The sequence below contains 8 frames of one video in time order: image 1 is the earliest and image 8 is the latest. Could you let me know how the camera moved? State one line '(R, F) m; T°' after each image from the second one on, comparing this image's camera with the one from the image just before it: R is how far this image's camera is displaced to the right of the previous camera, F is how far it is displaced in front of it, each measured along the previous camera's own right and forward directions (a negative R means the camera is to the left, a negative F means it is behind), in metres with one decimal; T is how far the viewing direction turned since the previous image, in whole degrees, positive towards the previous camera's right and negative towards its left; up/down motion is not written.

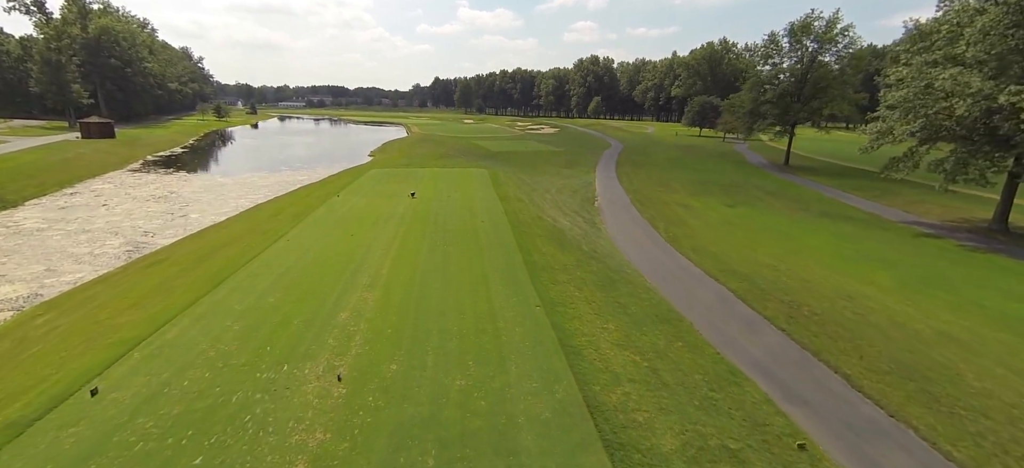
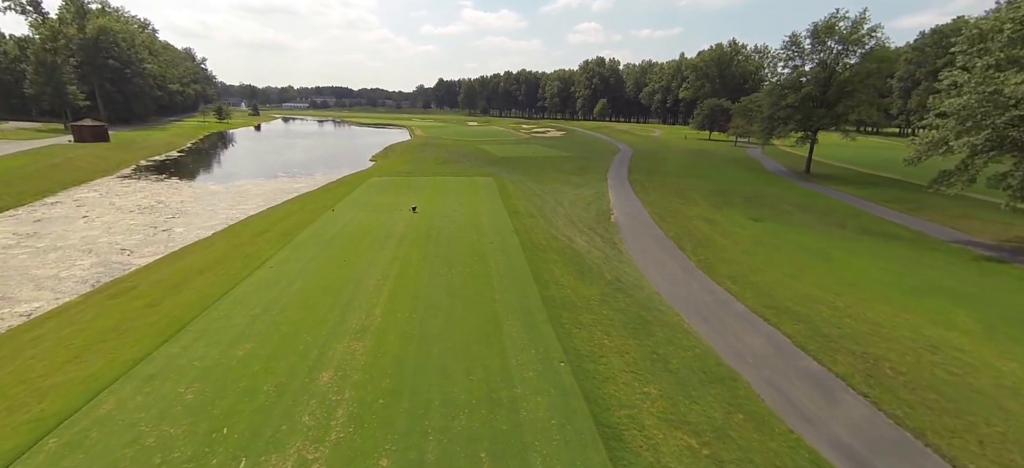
(-0.3, +1.7) m; 0°
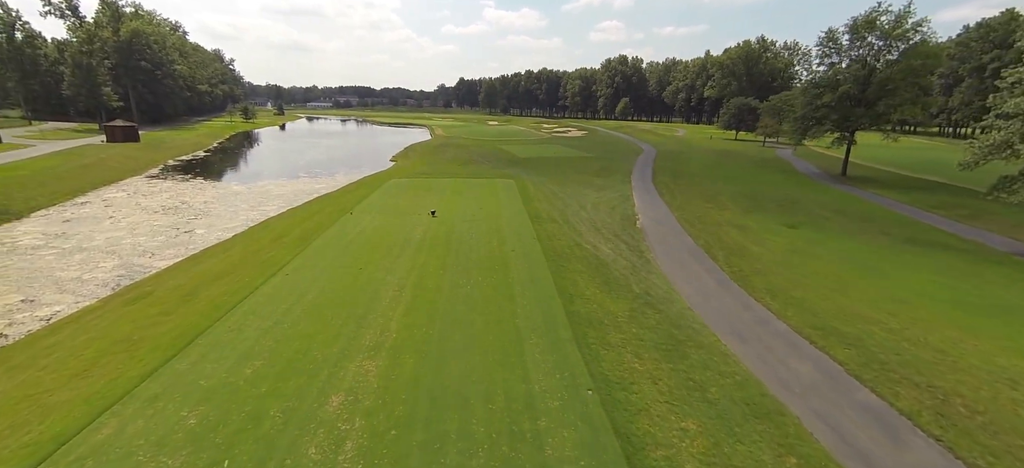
(-0.1, +0.6) m; -3°
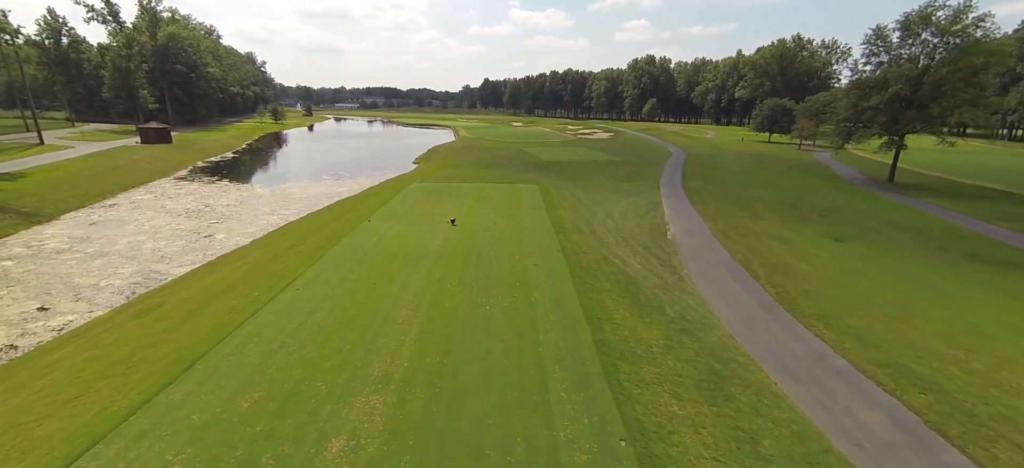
(0.0, +0.9) m; -3°
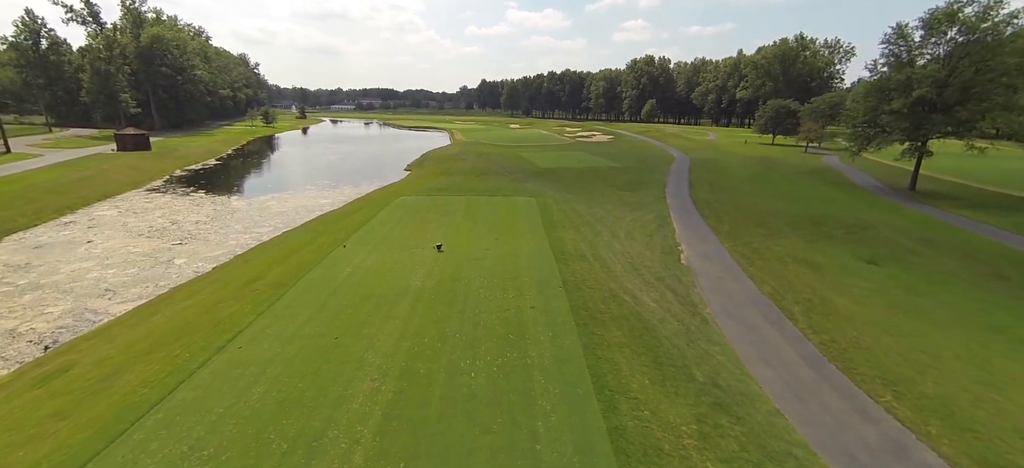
(+0.2, +2.1) m; 0°
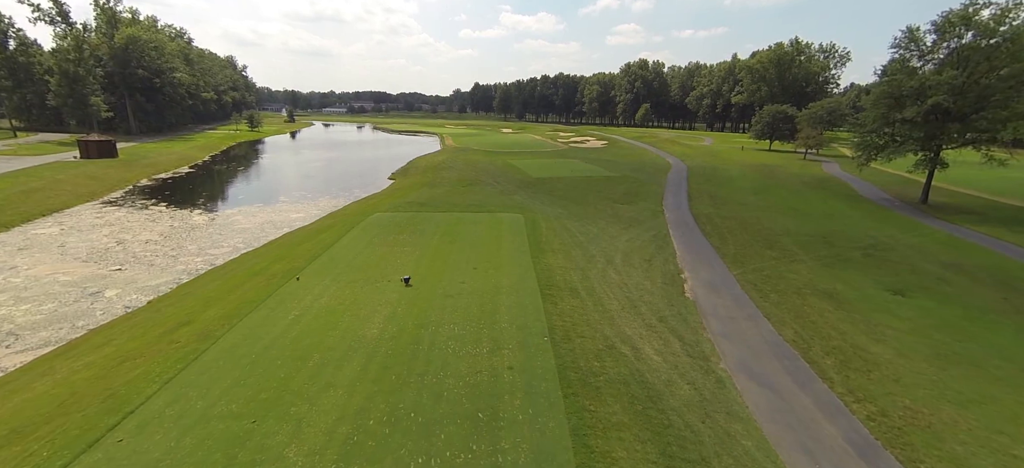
(+0.5, +2.1) m; +1°
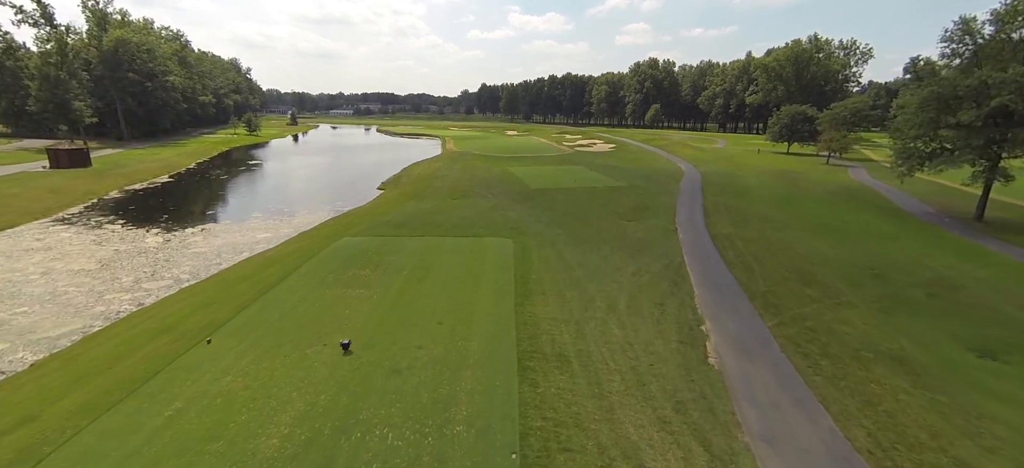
(+1.0, +3.1) m; -1°
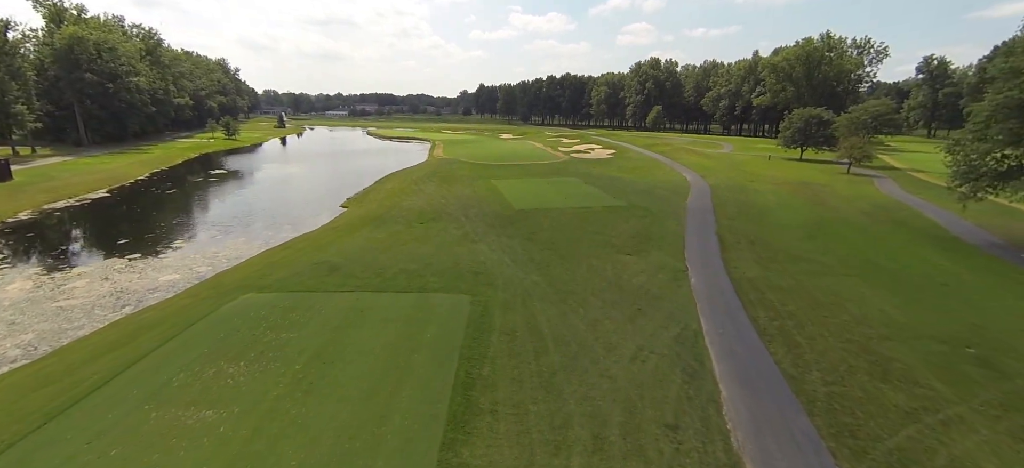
(+1.5, +5.0) m; 0°
